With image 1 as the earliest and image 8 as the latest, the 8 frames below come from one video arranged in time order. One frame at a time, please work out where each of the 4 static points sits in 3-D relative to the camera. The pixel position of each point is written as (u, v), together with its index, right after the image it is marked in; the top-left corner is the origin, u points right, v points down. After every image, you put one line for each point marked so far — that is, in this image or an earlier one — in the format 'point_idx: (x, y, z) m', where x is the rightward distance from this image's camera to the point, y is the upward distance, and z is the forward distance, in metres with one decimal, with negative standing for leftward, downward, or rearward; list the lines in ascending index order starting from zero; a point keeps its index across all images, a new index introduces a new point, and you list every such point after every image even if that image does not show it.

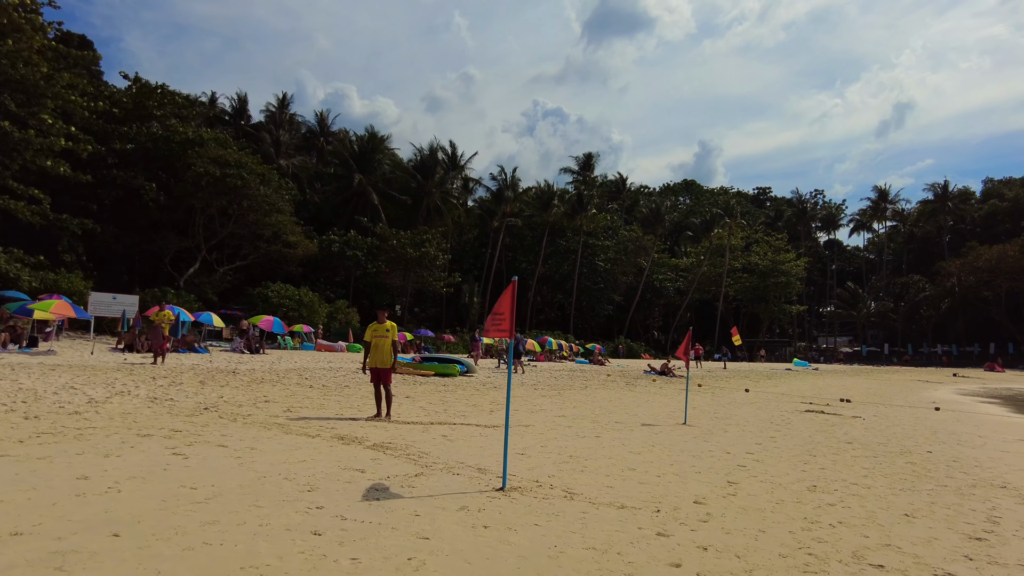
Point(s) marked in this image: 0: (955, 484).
0: (+4.3, -1.9, +6.8) m
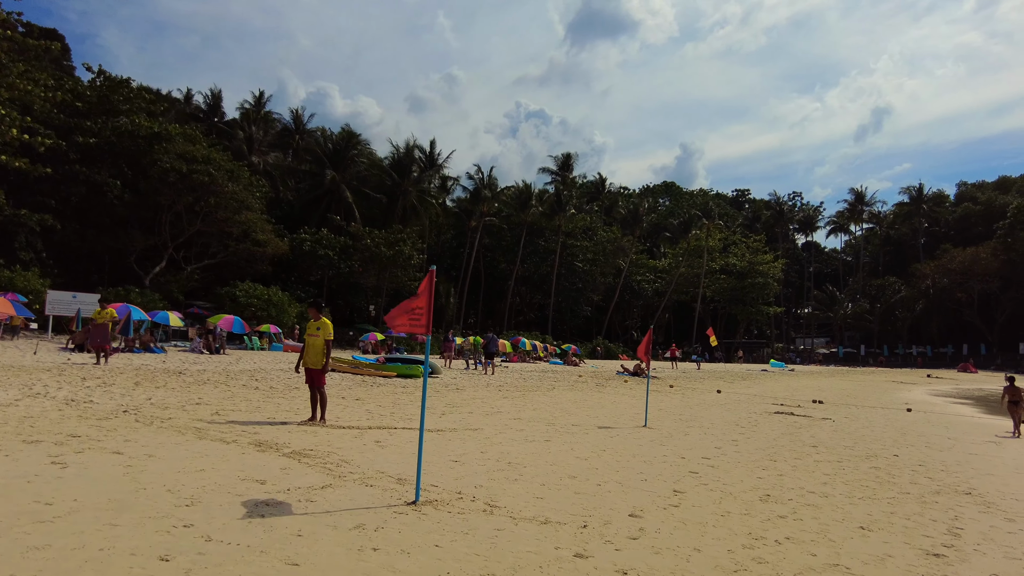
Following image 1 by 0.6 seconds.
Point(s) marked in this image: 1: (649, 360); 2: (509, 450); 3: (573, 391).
0: (+3.8, -1.9, +6.4) m
1: (+2.2, -1.2, +11.1) m
2: (0.0, -1.6, +6.9) m
3: (+1.5, -2.5, +16.9) m
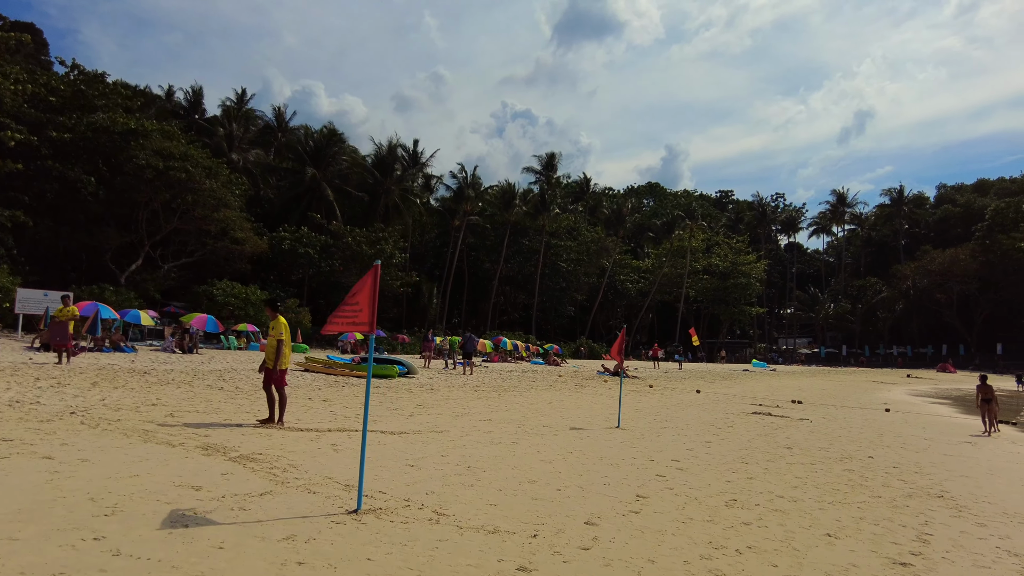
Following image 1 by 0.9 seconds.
0: (+3.4, -1.9, +6.2) m
1: (+1.7, -1.1, +10.9) m
2: (-0.4, -1.6, +6.6) m
3: (+0.9, -2.5, +16.7) m
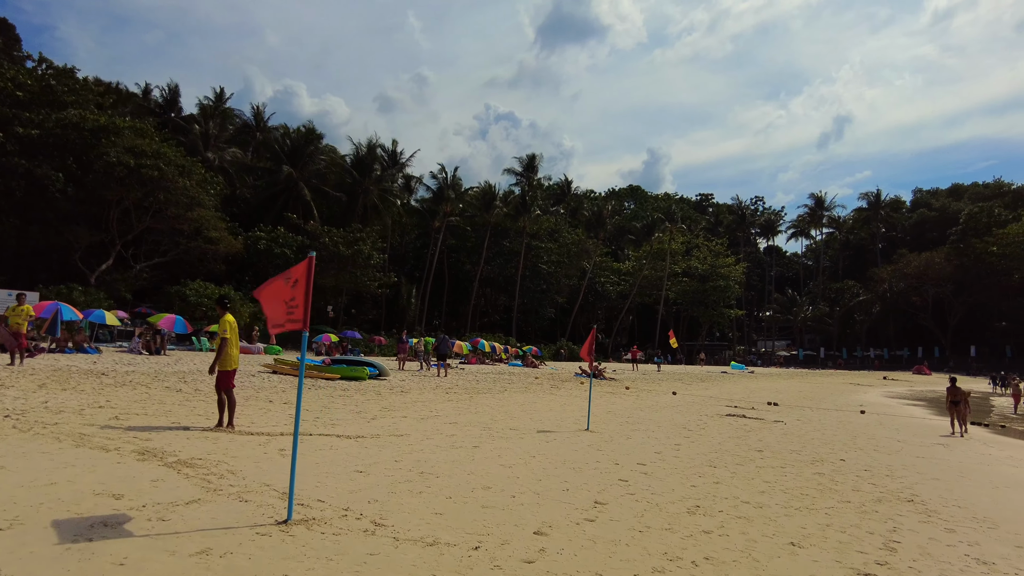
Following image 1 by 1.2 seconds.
0: (+3.0, -1.8, +6.0) m
1: (+1.2, -1.1, +10.6) m
2: (-0.8, -1.6, +6.3) m
3: (+0.3, -2.5, +16.4) m
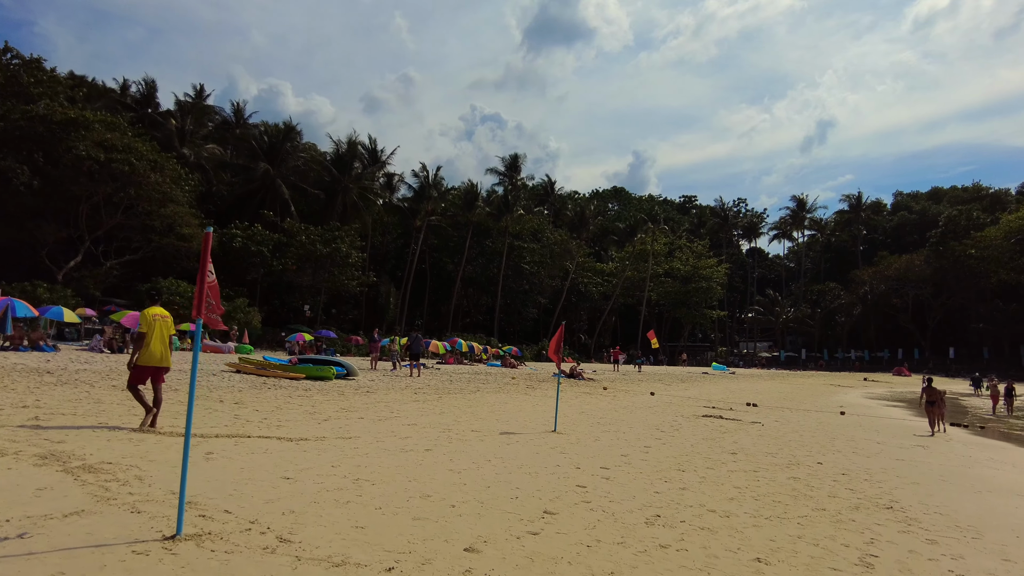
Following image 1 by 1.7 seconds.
0: (+2.6, -1.8, +5.6) m
1: (+0.7, -1.1, +10.2) m
2: (-1.2, -1.5, +5.8) m
3: (-0.3, -2.4, +15.9) m
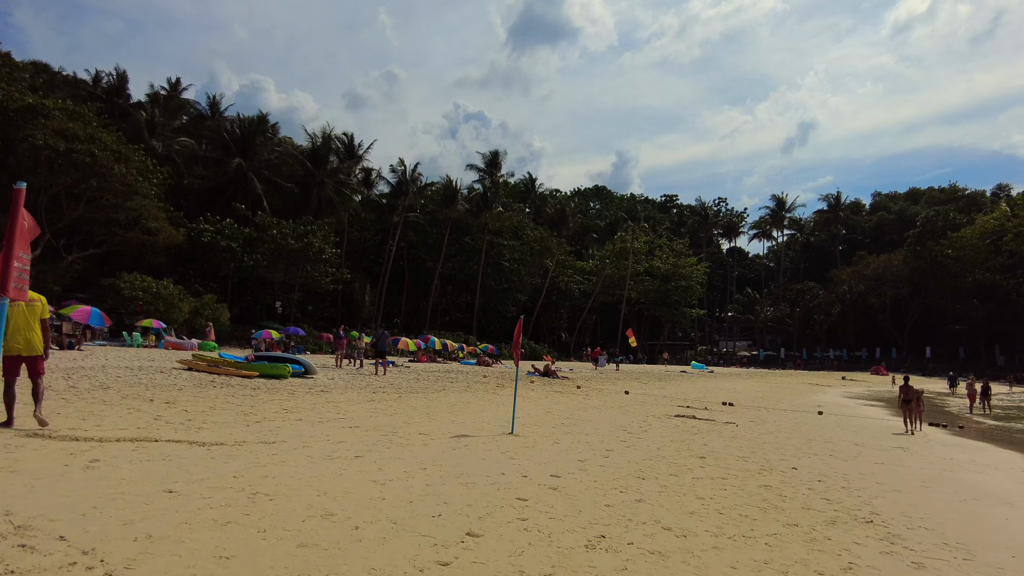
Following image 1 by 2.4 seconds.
0: (+2.1, -1.7, +5.0) m
1: (+0.1, -0.9, +9.5) m
2: (-1.7, -1.4, +5.1) m
3: (-1.1, -2.3, +15.2) m
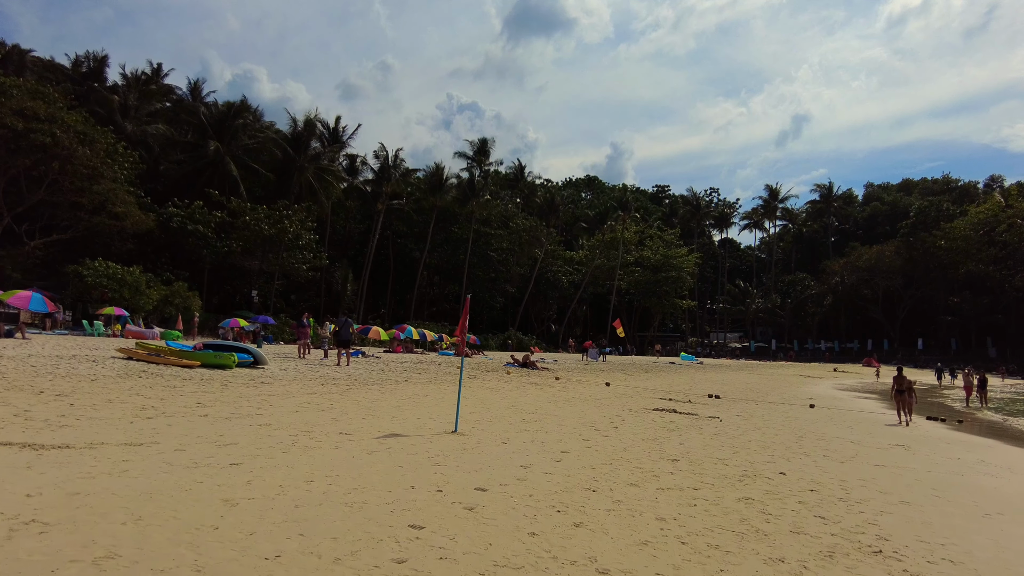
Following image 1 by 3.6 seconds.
0: (+1.6, -1.4, +3.8) m
1: (-0.5, -0.7, +8.3) m
2: (-2.2, -1.1, +3.9) m
3: (-1.8, -1.9, +14.0) m
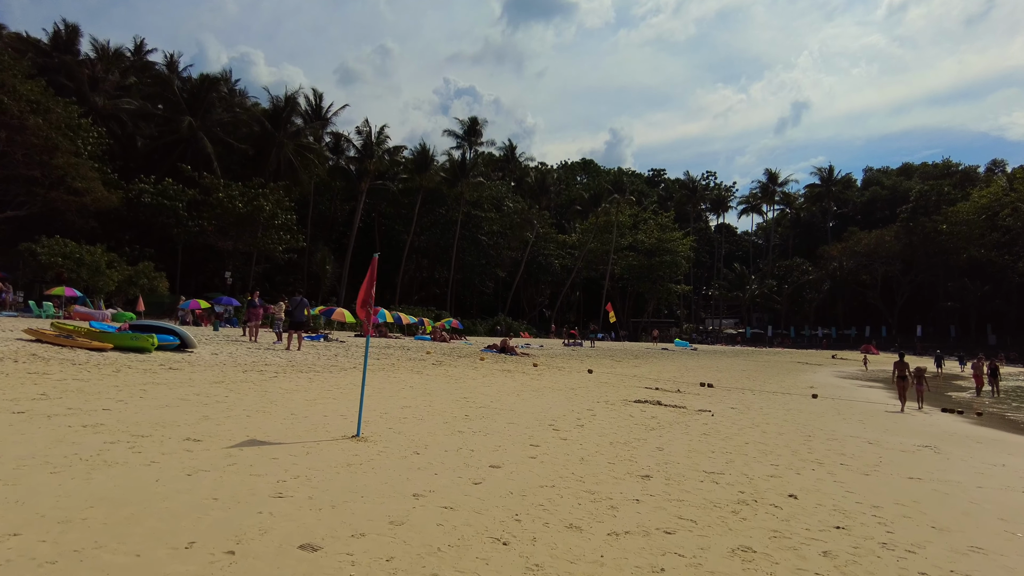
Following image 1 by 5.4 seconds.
0: (+1.0, -1.2, +2.0) m
1: (-1.1, -0.3, +6.5) m
2: (-2.8, -0.8, +2.1) m
3: (-2.4, -1.5, +12.2) m
